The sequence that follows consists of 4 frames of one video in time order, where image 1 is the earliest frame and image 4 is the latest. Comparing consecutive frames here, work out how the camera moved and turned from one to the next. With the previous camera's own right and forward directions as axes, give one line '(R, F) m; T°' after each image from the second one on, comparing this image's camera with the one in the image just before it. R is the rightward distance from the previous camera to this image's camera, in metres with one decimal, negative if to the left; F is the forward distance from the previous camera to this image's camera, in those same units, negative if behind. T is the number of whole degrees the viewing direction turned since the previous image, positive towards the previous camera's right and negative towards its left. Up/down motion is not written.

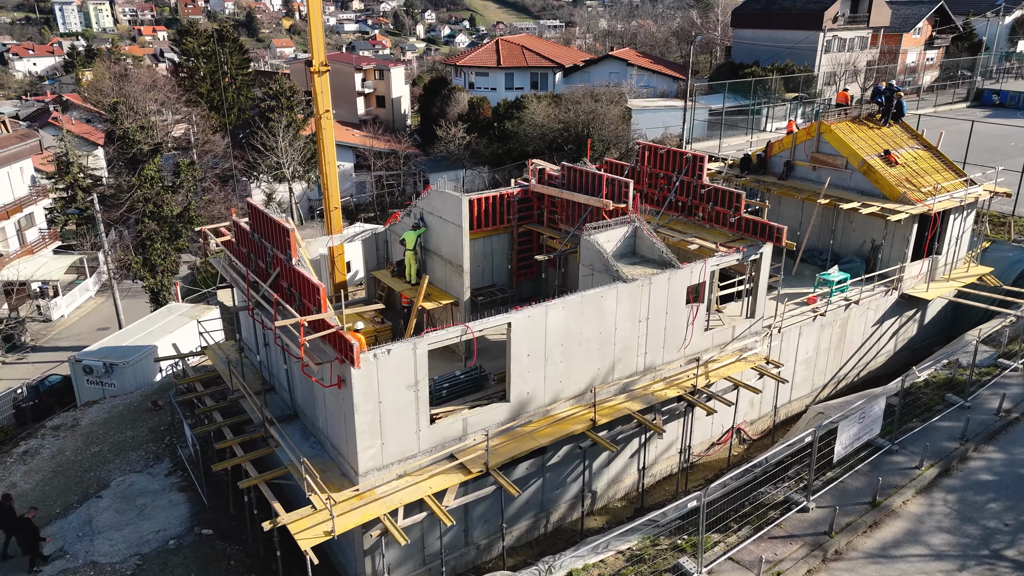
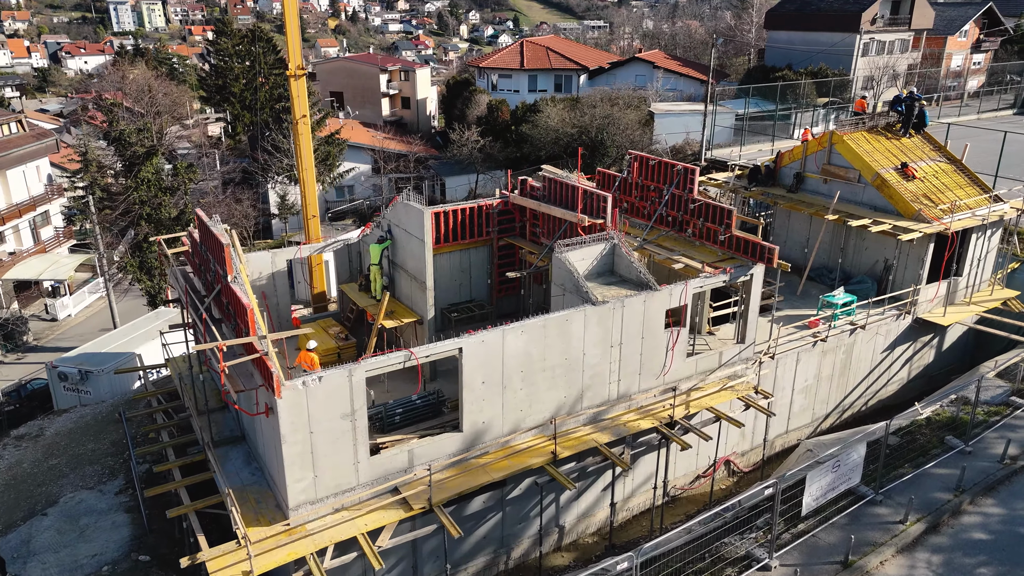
(+1.6, +1.0) m; -3°
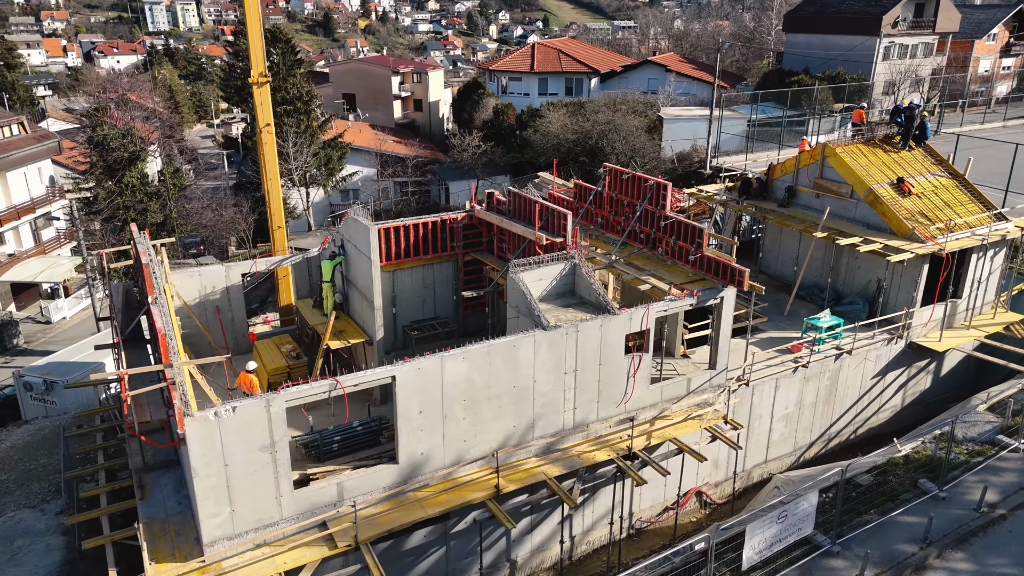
(+1.5, +0.8) m; -2°
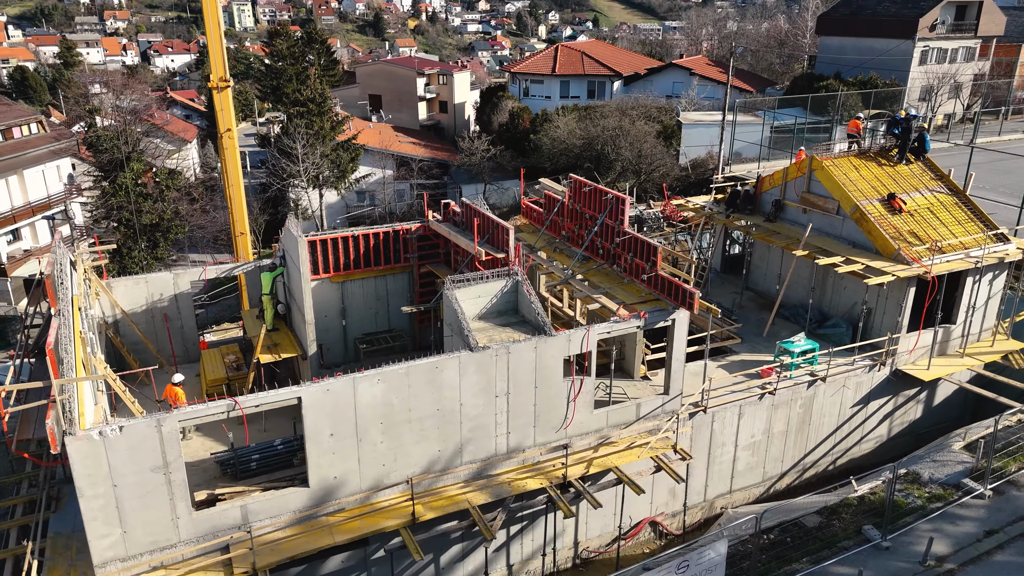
(+2.1, +0.7) m; -3°
